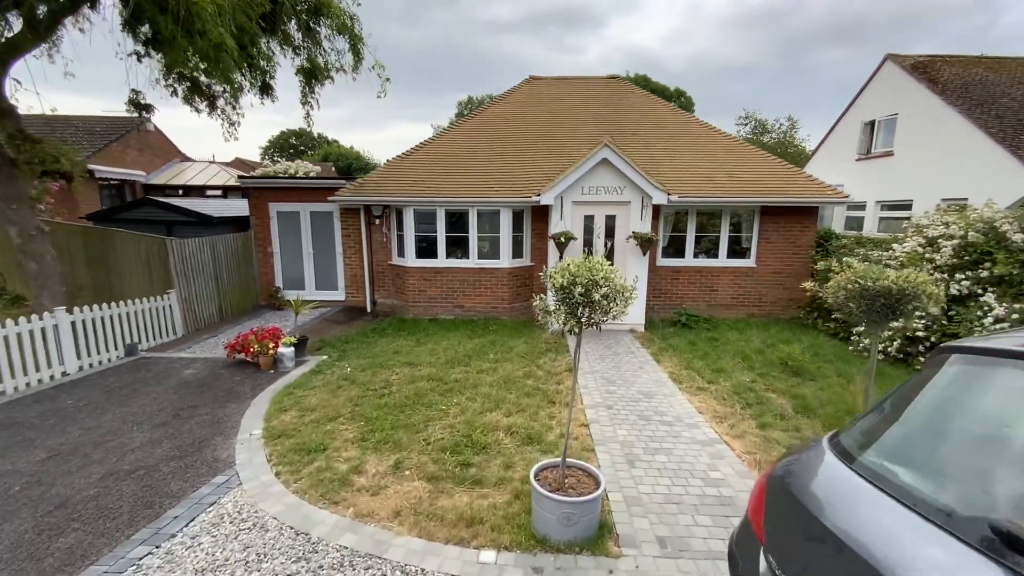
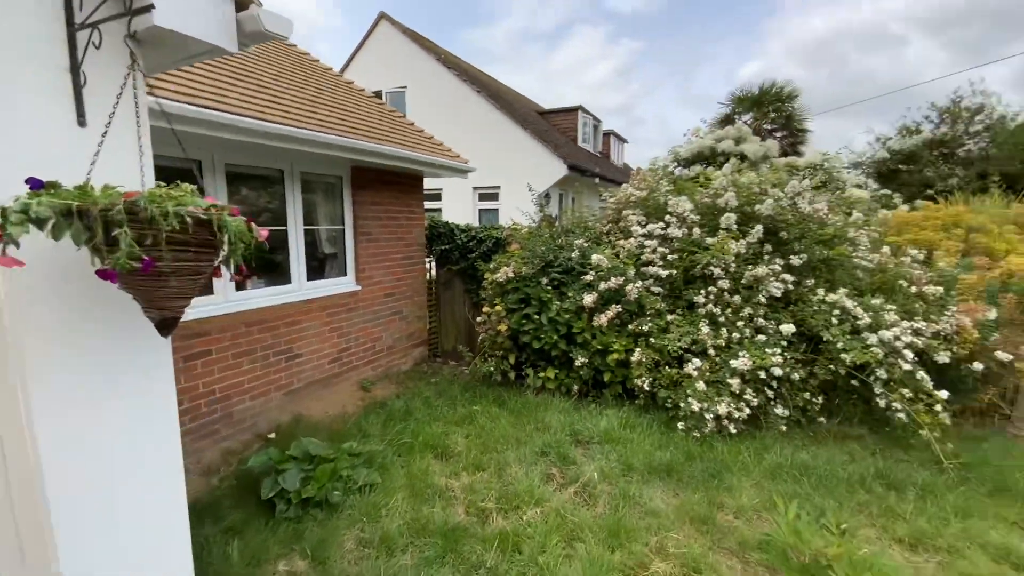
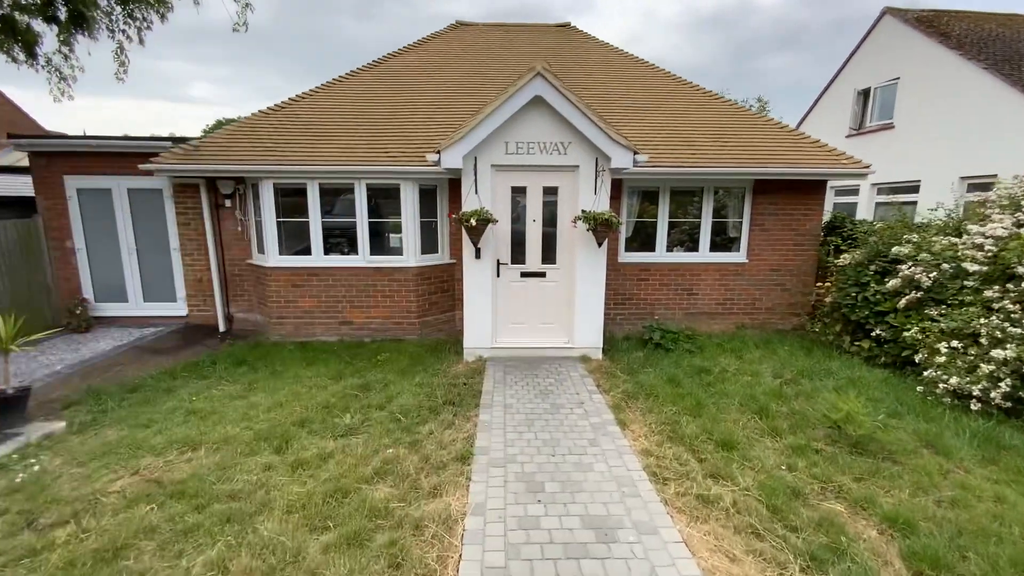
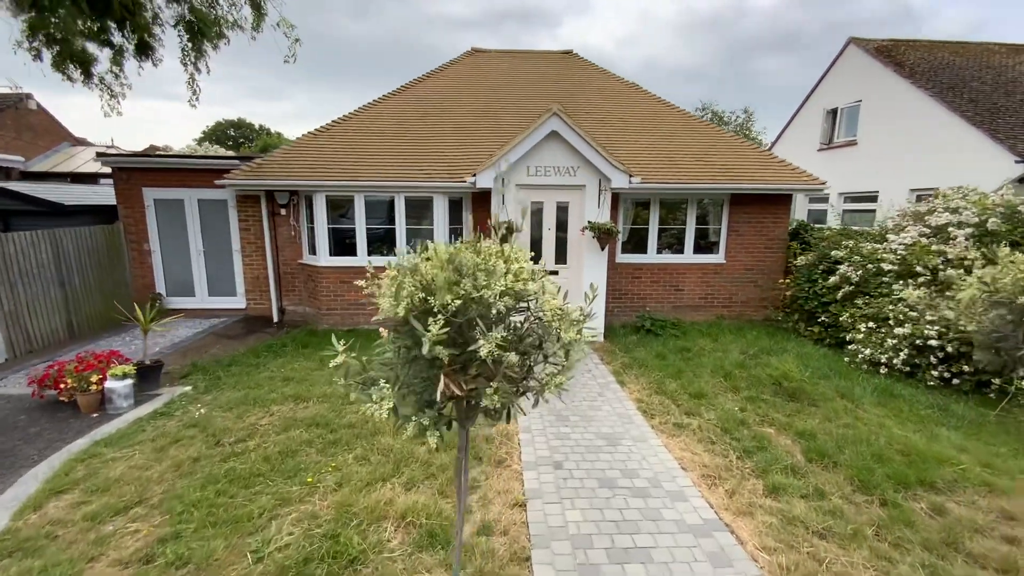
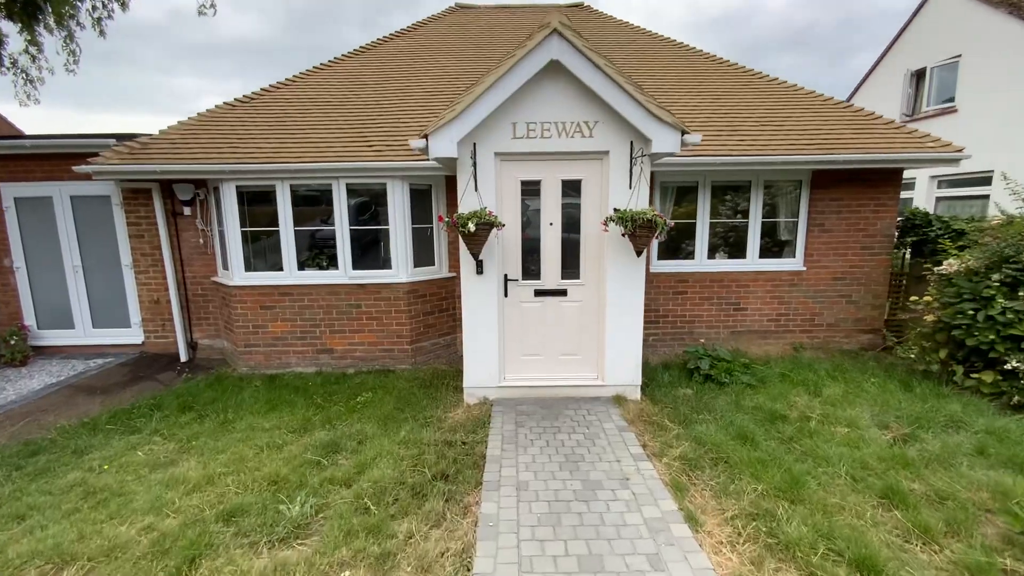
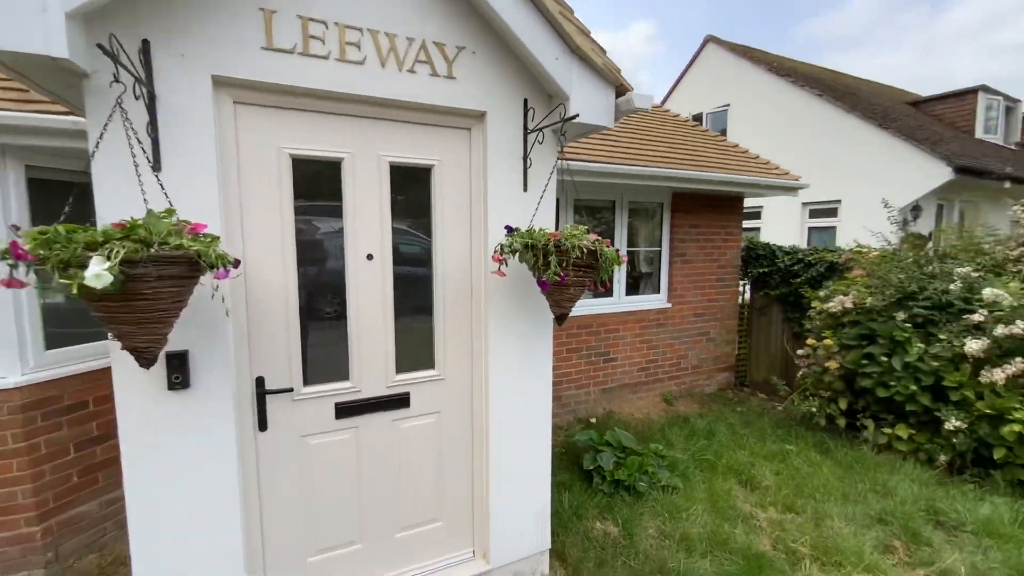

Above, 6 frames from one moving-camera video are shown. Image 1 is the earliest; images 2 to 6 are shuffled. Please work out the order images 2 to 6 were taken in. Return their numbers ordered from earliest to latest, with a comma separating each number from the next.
4, 3, 5, 6, 2
